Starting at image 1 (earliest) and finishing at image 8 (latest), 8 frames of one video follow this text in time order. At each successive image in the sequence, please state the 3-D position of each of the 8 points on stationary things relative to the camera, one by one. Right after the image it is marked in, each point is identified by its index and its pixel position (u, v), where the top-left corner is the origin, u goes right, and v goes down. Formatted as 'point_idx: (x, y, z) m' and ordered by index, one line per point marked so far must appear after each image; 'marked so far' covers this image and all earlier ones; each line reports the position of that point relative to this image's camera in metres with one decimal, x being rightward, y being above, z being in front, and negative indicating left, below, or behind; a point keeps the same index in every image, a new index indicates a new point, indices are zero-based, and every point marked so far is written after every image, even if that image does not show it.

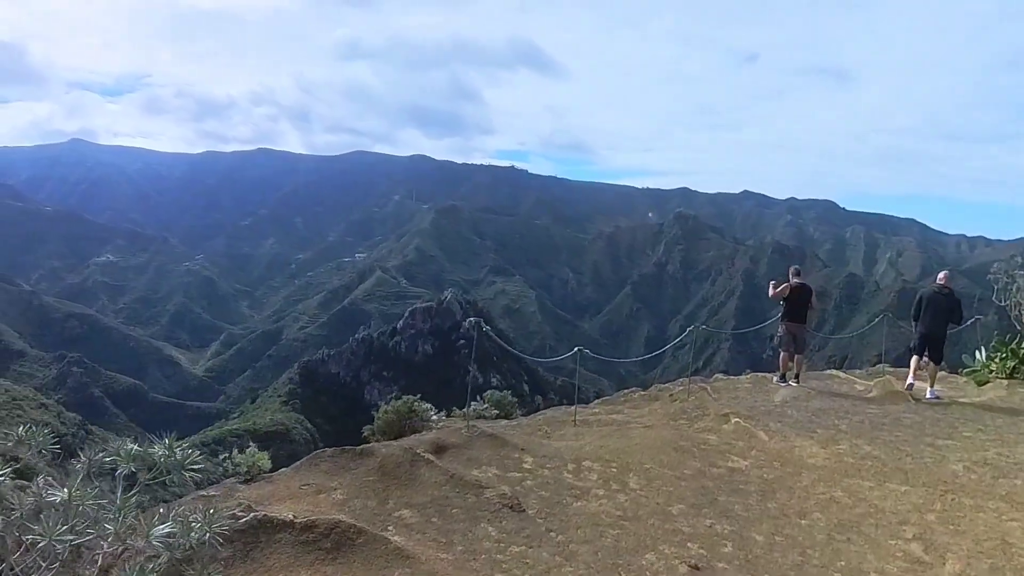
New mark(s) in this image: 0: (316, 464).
0: (-1.5, -1.3, +5.6) m
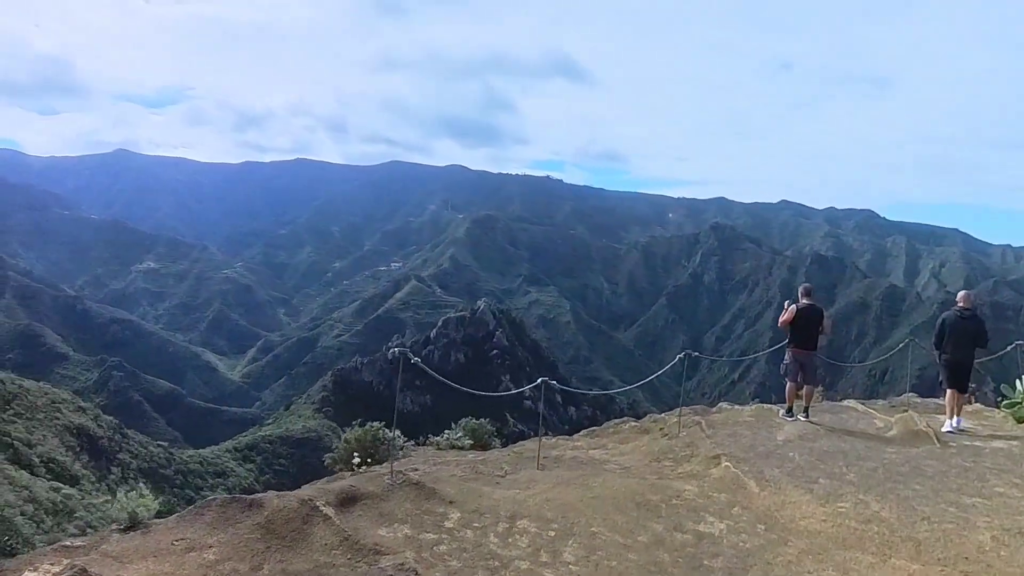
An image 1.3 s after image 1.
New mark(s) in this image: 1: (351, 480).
0: (-1.9, -1.4, +4.8) m
1: (-1.1, -1.3, +5.1) m
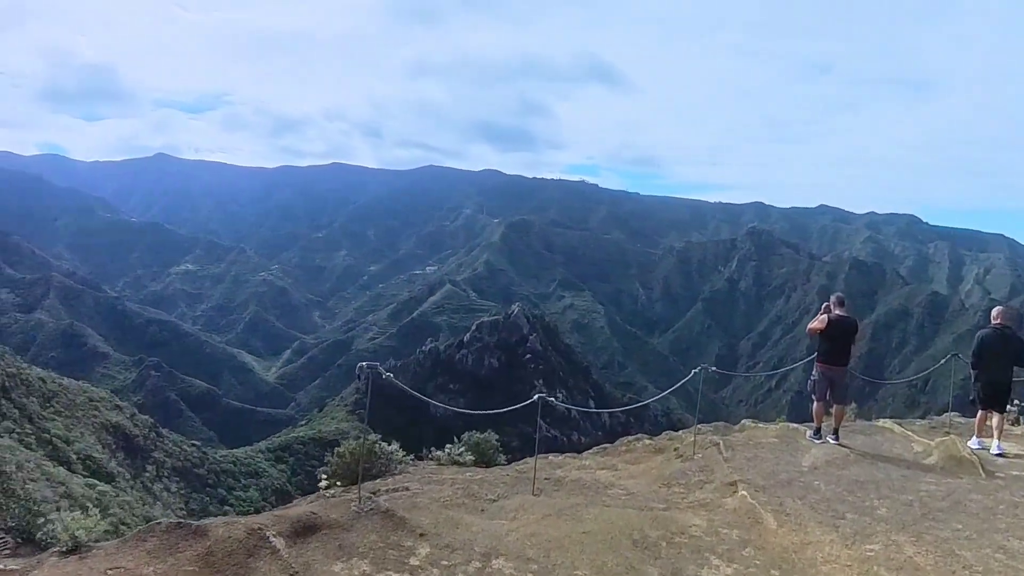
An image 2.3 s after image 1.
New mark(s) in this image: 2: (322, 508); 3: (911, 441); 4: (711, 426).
0: (-2.0, -1.4, +4.3) m
1: (-1.2, -1.3, +4.6) m
2: (-1.1, -1.3, +4.6) m
3: (+3.5, -1.3, +6.8) m
4: (+2.1, -1.5, +8.3) m
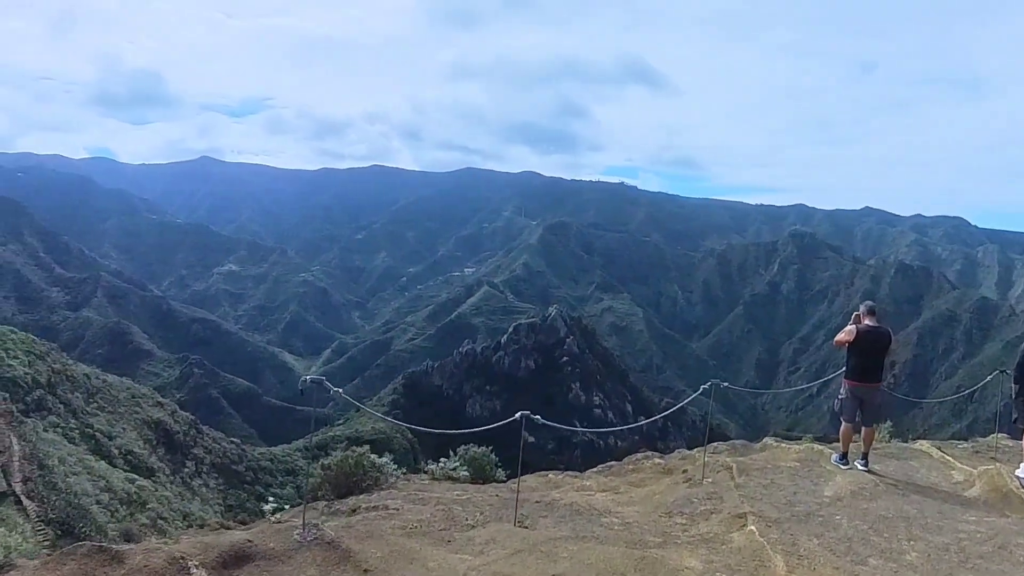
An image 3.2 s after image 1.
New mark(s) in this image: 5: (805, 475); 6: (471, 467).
0: (-2.2, -1.4, +3.8) m
1: (-1.4, -1.3, +4.1) m
2: (-1.3, -1.3, +4.1) m
3: (+3.4, -1.4, +6.0) m
4: (+2.1, -1.5, +7.6) m
5: (+2.2, -1.4, +5.8) m
6: (-0.4, -1.8, +8.0) m
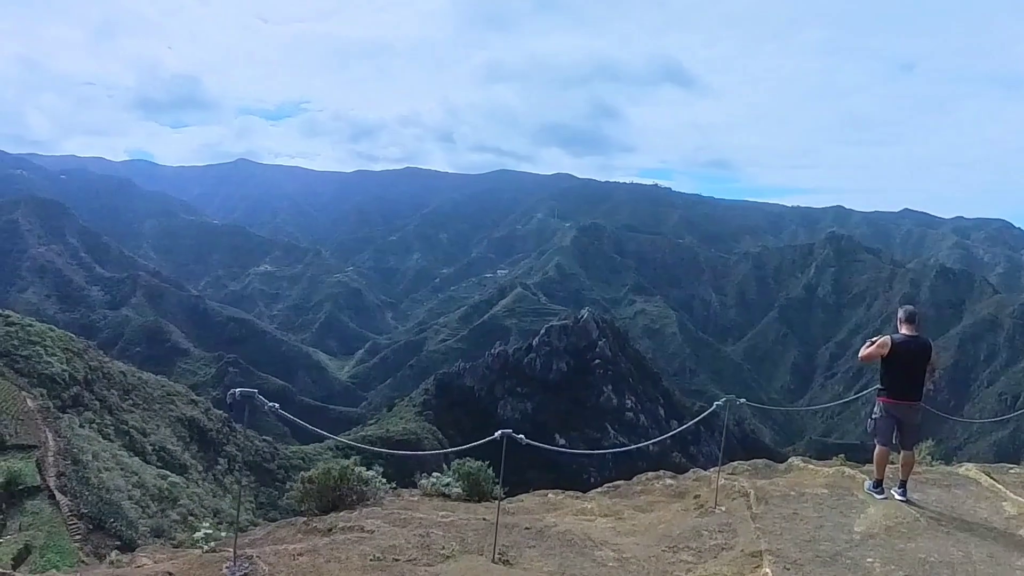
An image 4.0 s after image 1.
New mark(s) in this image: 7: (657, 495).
0: (-2.4, -1.4, +3.2) m
1: (-1.5, -1.3, +3.5) m
2: (-1.5, -1.3, +3.5) m
3: (+3.3, -1.4, +5.2) m
4: (+2.1, -1.6, +6.9) m
5: (+2.1, -1.4, +5.1) m
6: (-0.4, -1.8, +7.4) m
7: (+1.2, -1.7, +6.3) m
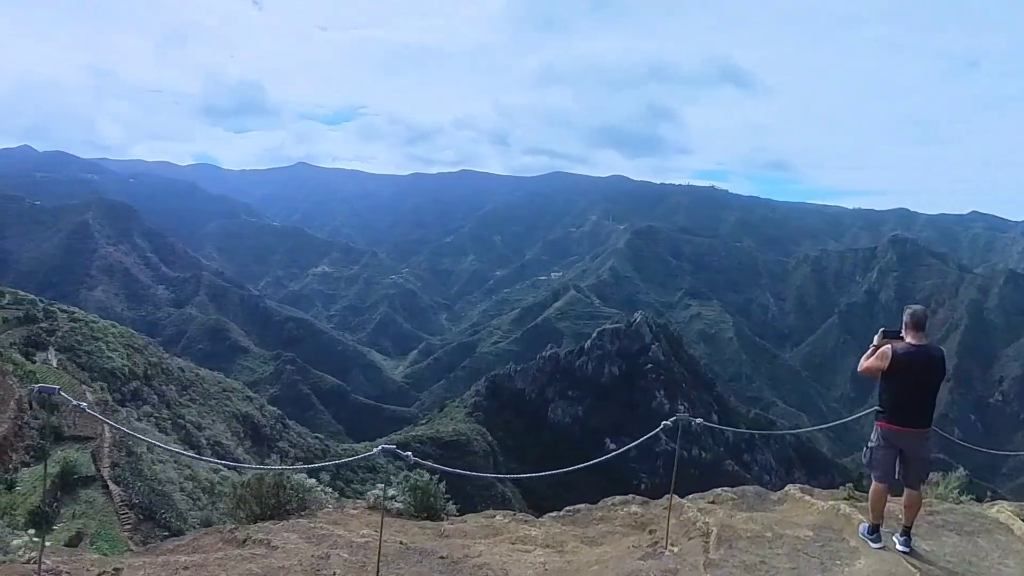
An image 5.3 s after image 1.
0: (-3.0, -1.3, +2.5) m
1: (-2.1, -1.2, +2.7) m
2: (-2.1, -1.2, +2.7) m
3: (+2.8, -1.4, +4.1) m
4: (+1.7, -1.5, +5.8) m
5: (+1.6, -1.4, +4.1) m
6: (-0.8, -1.8, +6.5) m
7: (+0.7, -1.6, +5.3) m
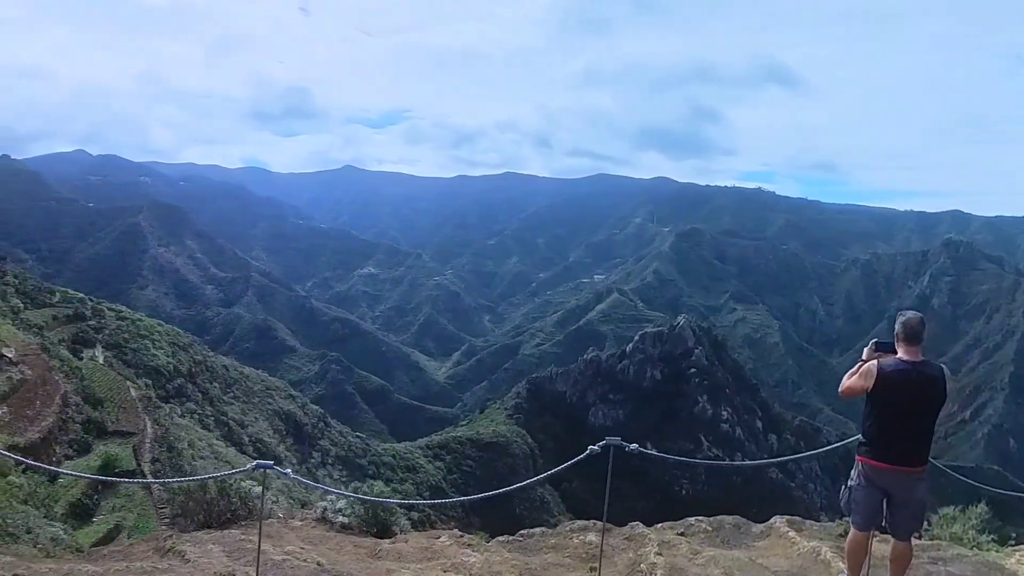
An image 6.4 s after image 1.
0: (-3.6, -1.2, +1.9) m
1: (-2.7, -1.2, +2.0) m
2: (-2.7, -1.2, +2.1) m
3: (+2.3, -1.4, +3.2) m
4: (+1.3, -1.5, +5.0) m
5: (+1.1, -1.3, +3.2) m
6: (-1.1, -1.7, +5.8) m
7: (+0.3, -1.6, +4.6) m
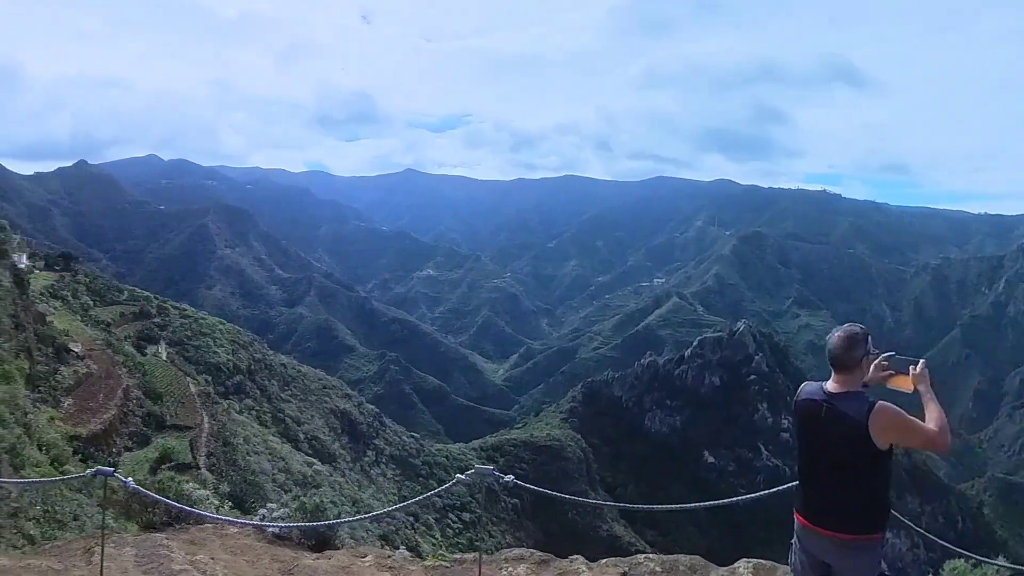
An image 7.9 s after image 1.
0: (-4.3, -1.1, +1.7) m
1: (-3.4, -1.0, +1.7) m
2: (-3.4, -1.0, +1.8) m
3: (+1.7, -1.3, +2.5) m
4: (+0.8, -1.4, +4.4) m
5: (+0.5, -1.2, +2.6) m
6: (-1.6, -1.6, +5.4) m
7: (-0.2, -1.5, +4.0) m
